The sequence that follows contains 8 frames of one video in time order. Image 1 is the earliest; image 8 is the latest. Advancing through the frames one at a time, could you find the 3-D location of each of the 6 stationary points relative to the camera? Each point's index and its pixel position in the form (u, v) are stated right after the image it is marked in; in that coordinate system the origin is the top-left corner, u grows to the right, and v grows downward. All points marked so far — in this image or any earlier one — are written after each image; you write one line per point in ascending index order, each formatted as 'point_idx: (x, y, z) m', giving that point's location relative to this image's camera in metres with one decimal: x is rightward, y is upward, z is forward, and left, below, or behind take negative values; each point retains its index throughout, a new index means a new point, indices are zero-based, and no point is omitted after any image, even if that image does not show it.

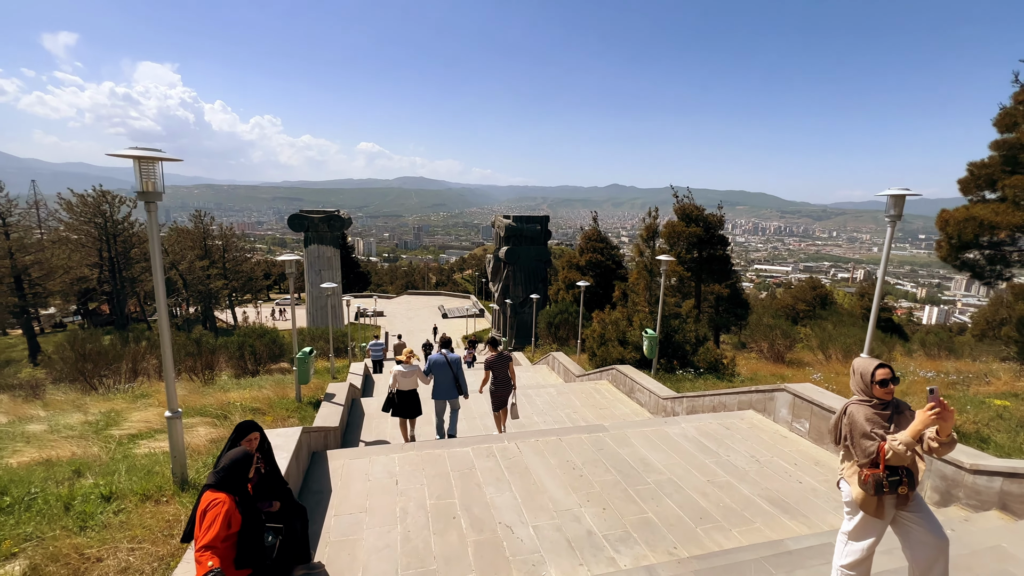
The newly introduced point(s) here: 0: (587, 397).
0: (+1.5, -2.2, +9.0) m
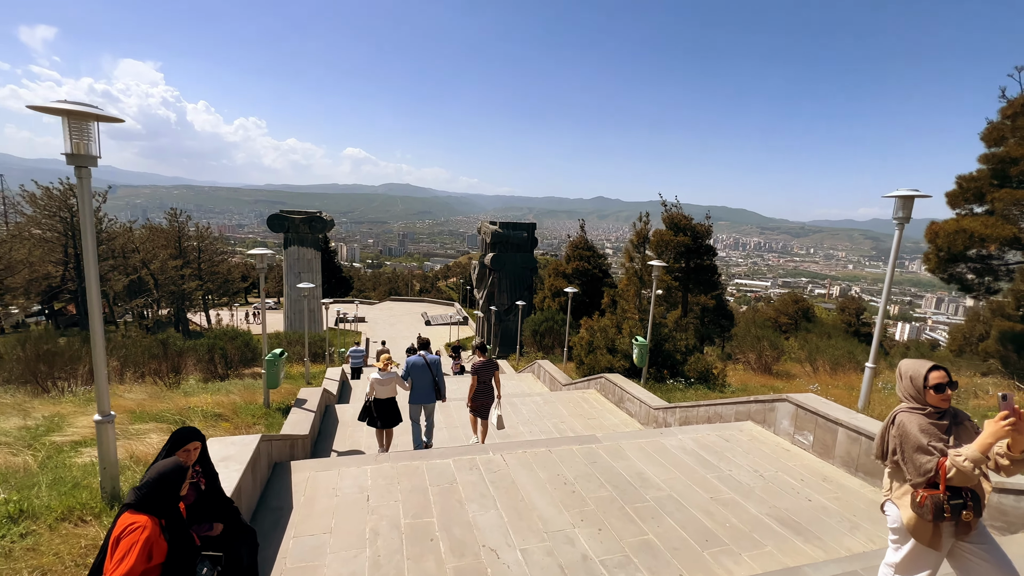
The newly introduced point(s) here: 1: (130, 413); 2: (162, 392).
0: (+1.2, -2.3, +8.7) m
1: (-5.5, -1.8, +6.5) m
2: (-7.1, -2.1, +9.1) m
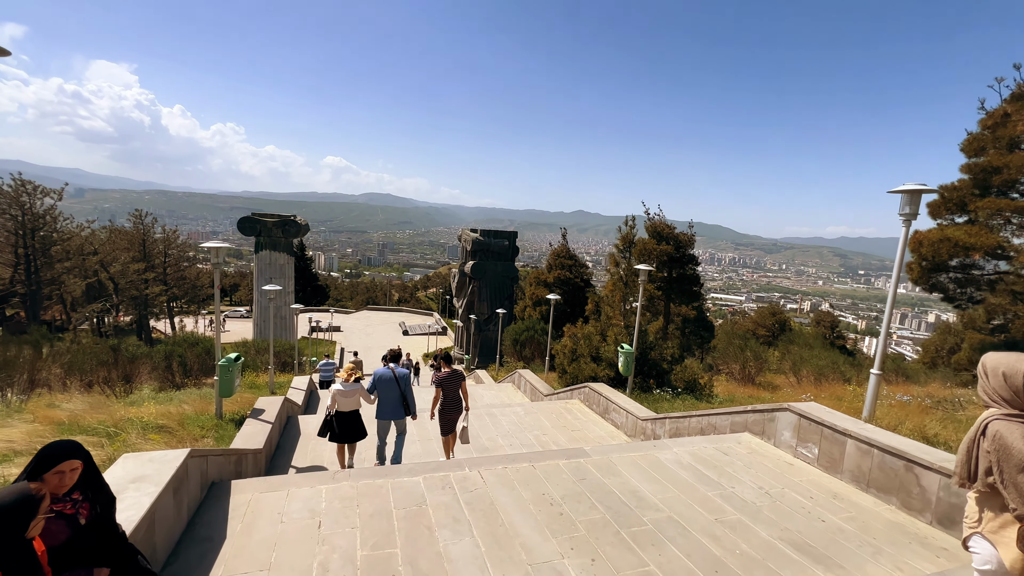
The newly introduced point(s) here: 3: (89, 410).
0: (+0.8, -2.4, +8.2) m
1: (-5.8, -1.7, +5.7) m
2: (-7.5, -2.1, +8.3) m
3: (-6.7, -1.9, +7.1) m
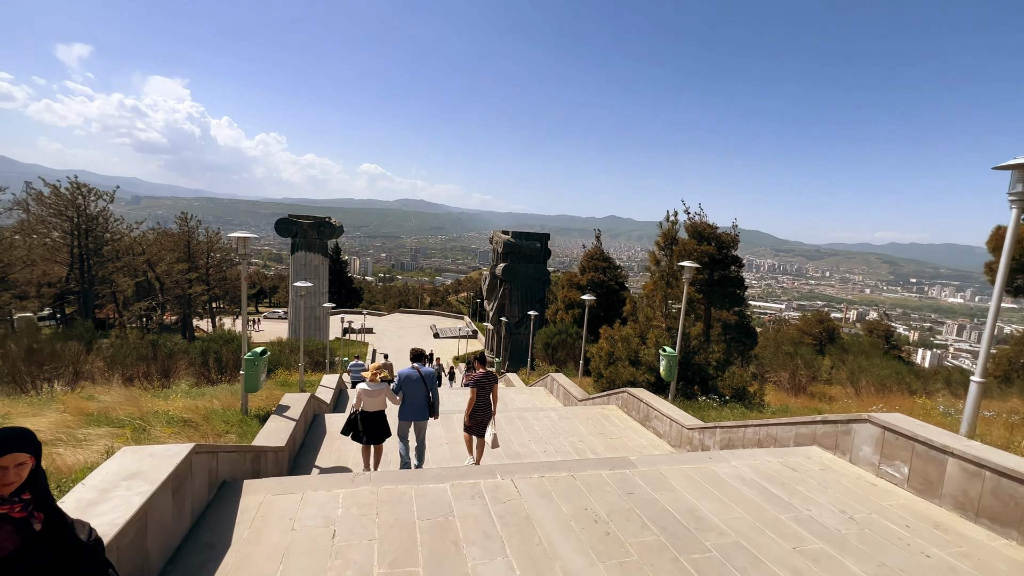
0: (+1.4, -2.3, +7.7) m
1: (-5.4, -1.6, +5.7) m
2: (-6.9, -2.0, +8.3) m
3: (-6.2, -1.8, +7.1) m
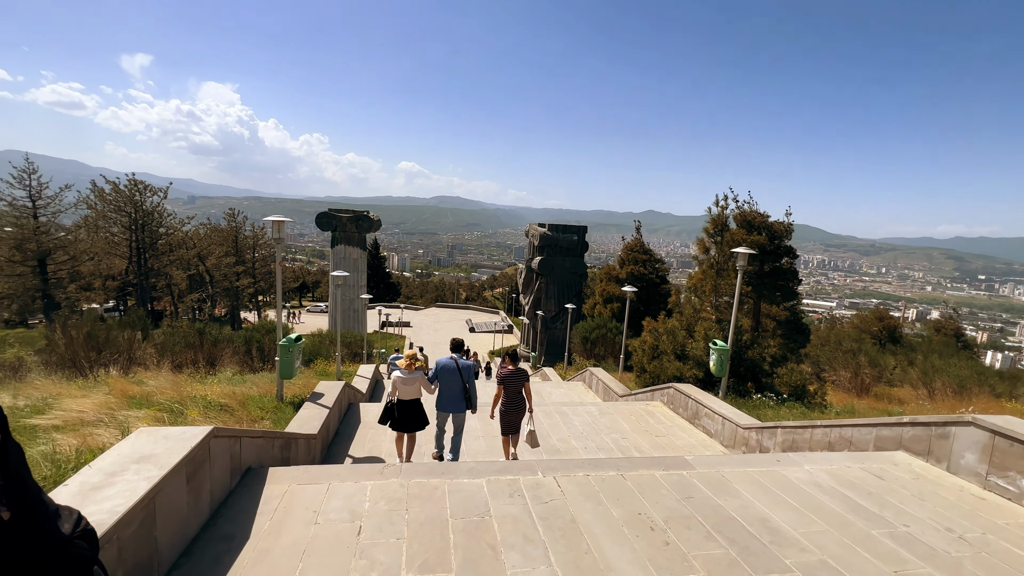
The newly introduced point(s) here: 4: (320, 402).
0: (+2.0, -2.1, +7.2) m
1: (-4.9, -1.4, +5.7) m
2: (-6.2, -1.8, +8.5) m
3: (-5.6, -1.6, +7.3) m
4: (-2.5, -1.5, +5.8) m
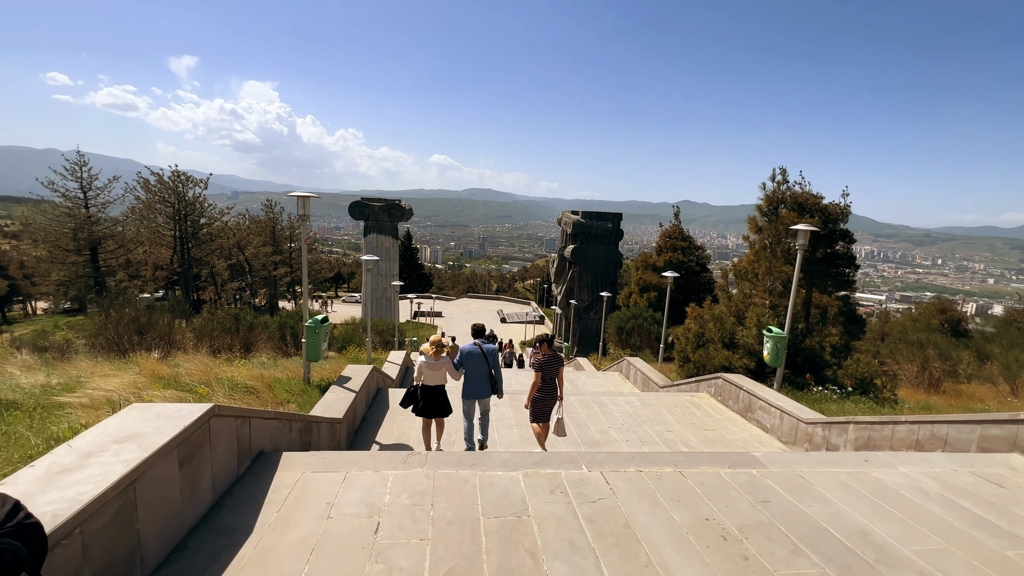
0: (+2.5, -1.8, +6.7) m
1: (-4.5, -1.1, +5.7) m
2: (-5.6, -1.4, +8.5) m
3: (-5.0, -1.3, +7.2) m
4: (-2.0, -1.2, +5.6) m
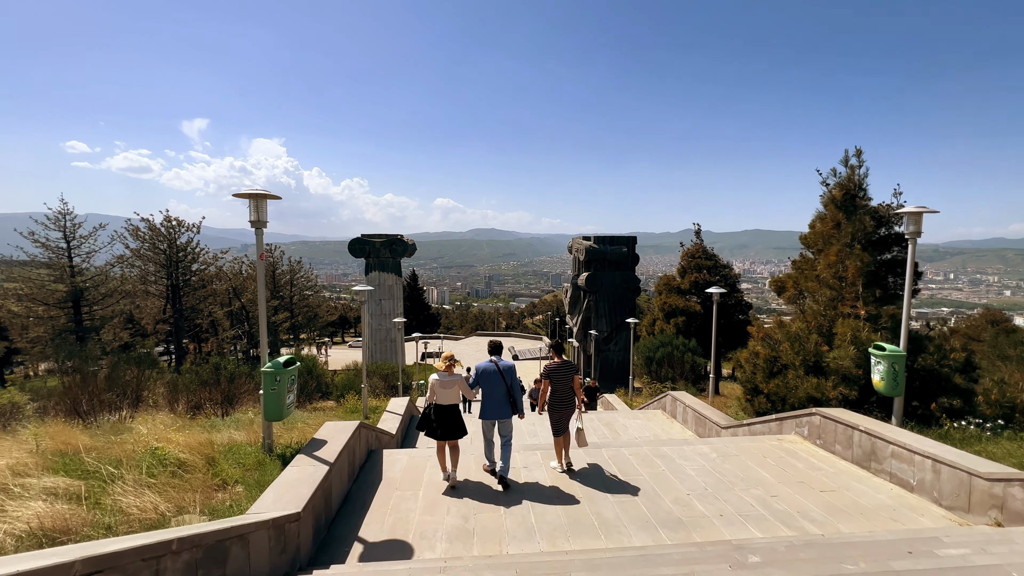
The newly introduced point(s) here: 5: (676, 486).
0: (+2.9, -1.9, +4.9) m
1: (-4.1, -1.5, +4.1) m
2: (-5.2, -2.1, +7.0) m
3: (-4.7, -1.8, +5.6) m
4: (-1.7, -1.5, +3.9) m
5: (+1.6, -1.9, +4.4) m
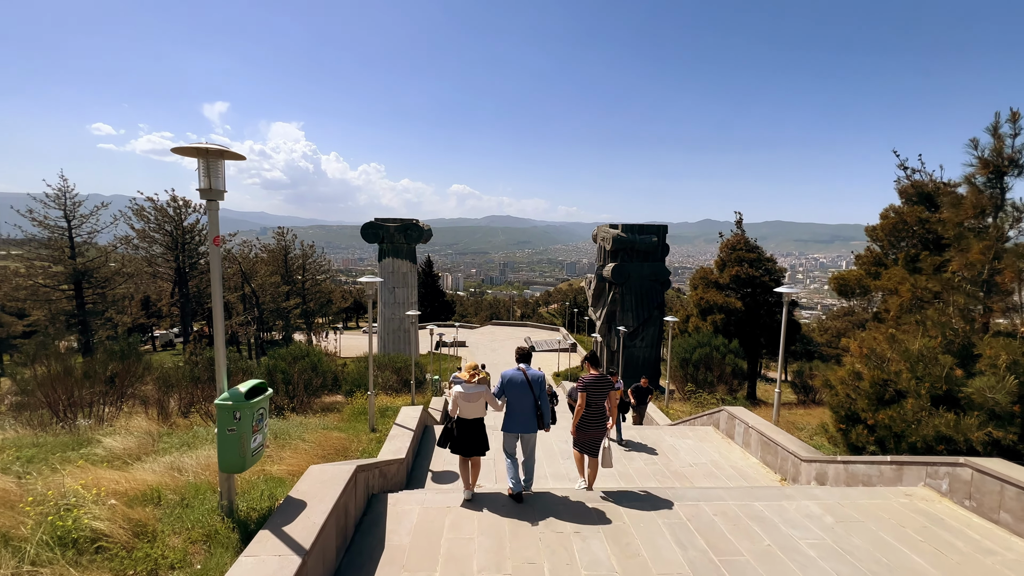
0: (+3.3, -2.0, +3.6) m
1: (-3.7, -1.5, +2.9) m
2: (-4.7, -2.0, +5.9) m
3: (-4.2, -1.7, +4.5) m
4: (-1.3, -1.5, +2.7) m
5: (+2.0, -2.0, +3.1) m
